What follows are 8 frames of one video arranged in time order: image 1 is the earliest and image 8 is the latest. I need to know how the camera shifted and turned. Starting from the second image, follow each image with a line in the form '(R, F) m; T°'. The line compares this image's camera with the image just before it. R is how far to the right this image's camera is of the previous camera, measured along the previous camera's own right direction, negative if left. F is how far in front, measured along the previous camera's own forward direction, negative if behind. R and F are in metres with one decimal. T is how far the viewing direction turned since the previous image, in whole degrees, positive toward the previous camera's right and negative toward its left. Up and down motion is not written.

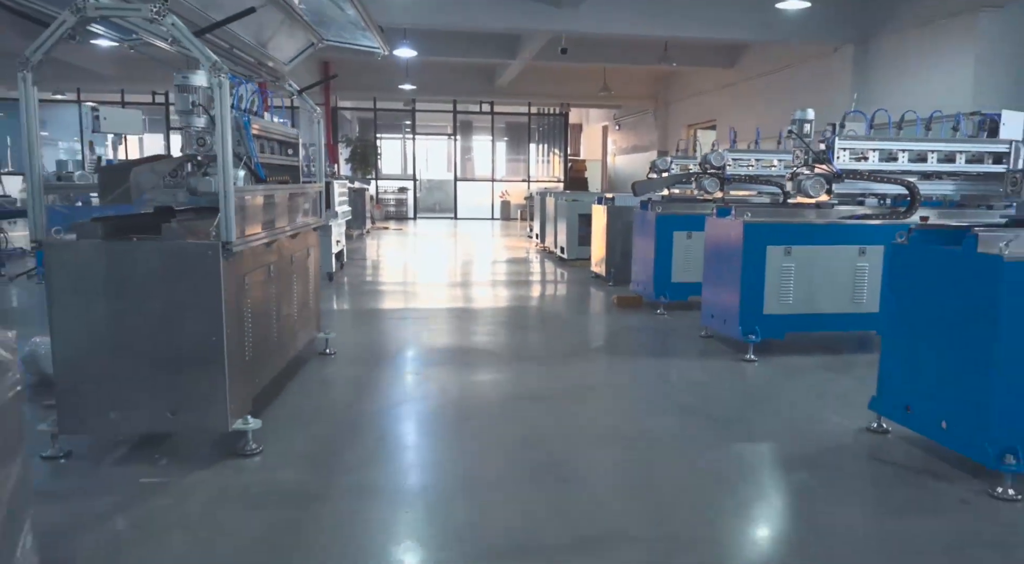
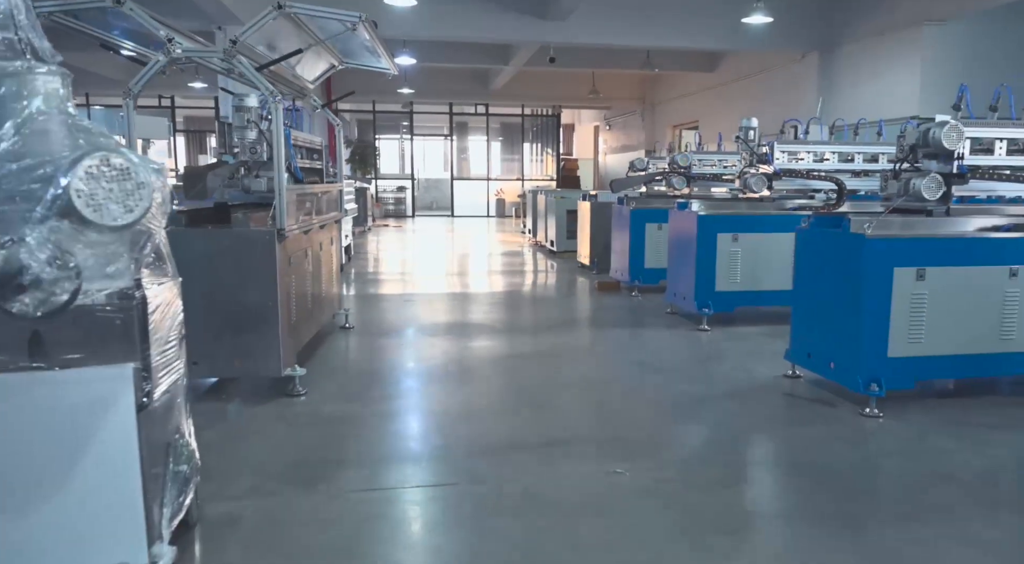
(0.0, -0.8) m; 0°
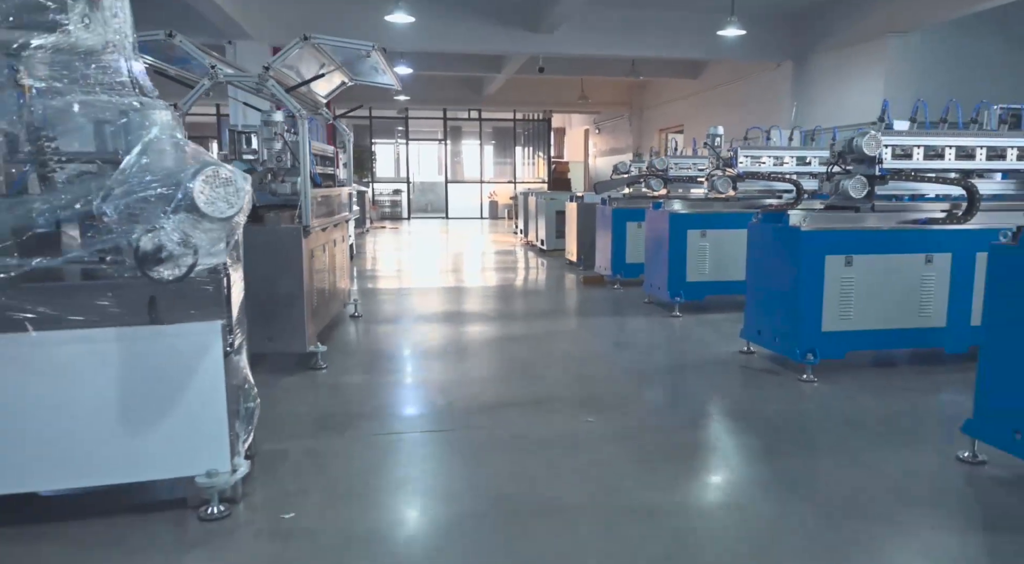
(0.0, -0.6) m; +1°
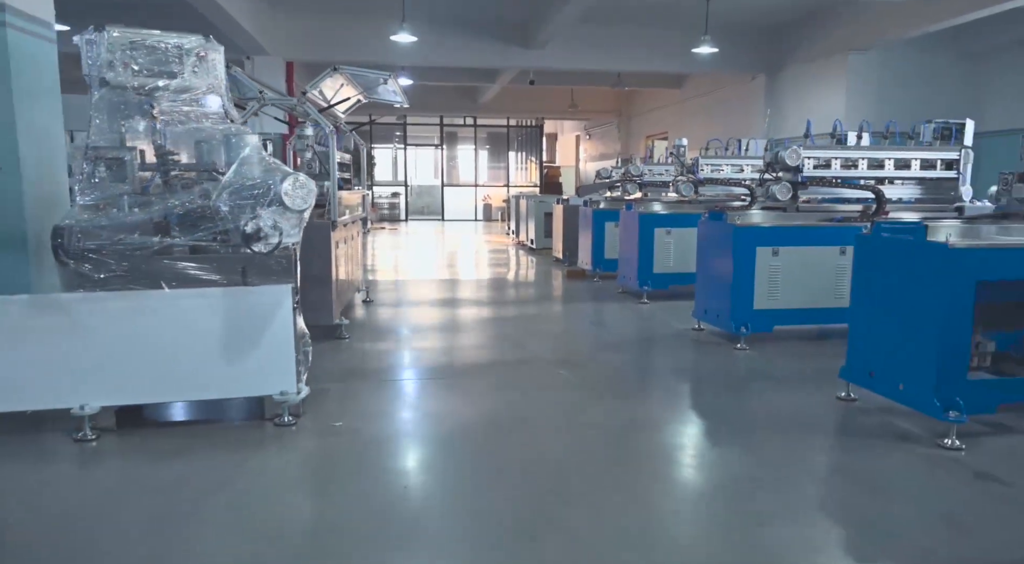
(0.0, -0.8) m; 0°
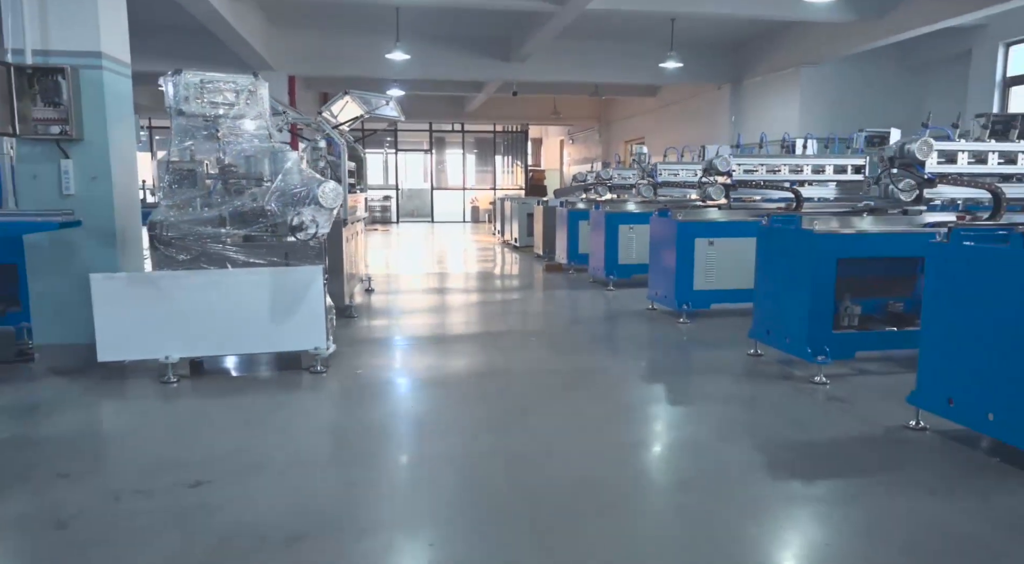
(+0.1, -0.9) m; +1°
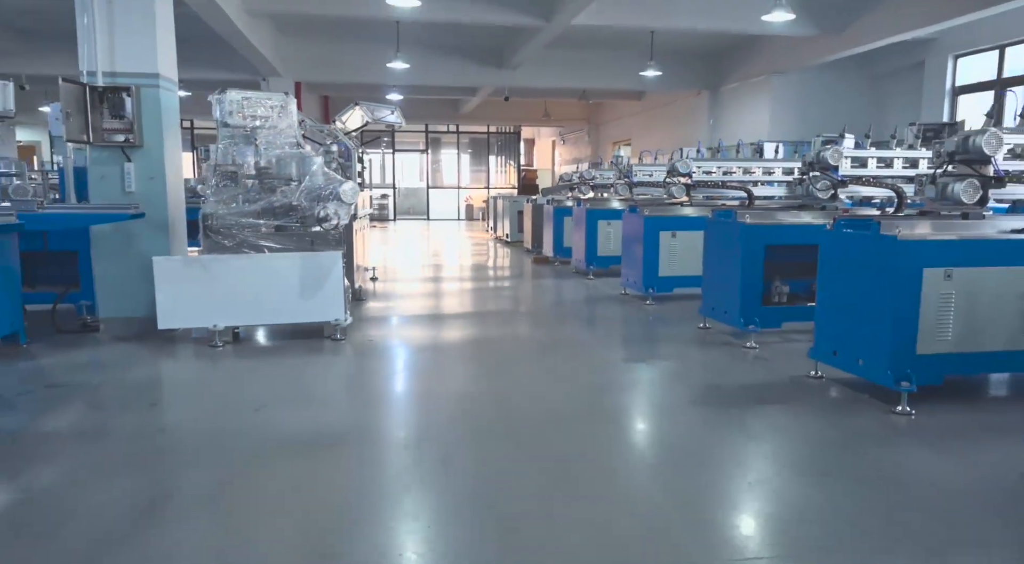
(+0.1, -0.8) m; 0°
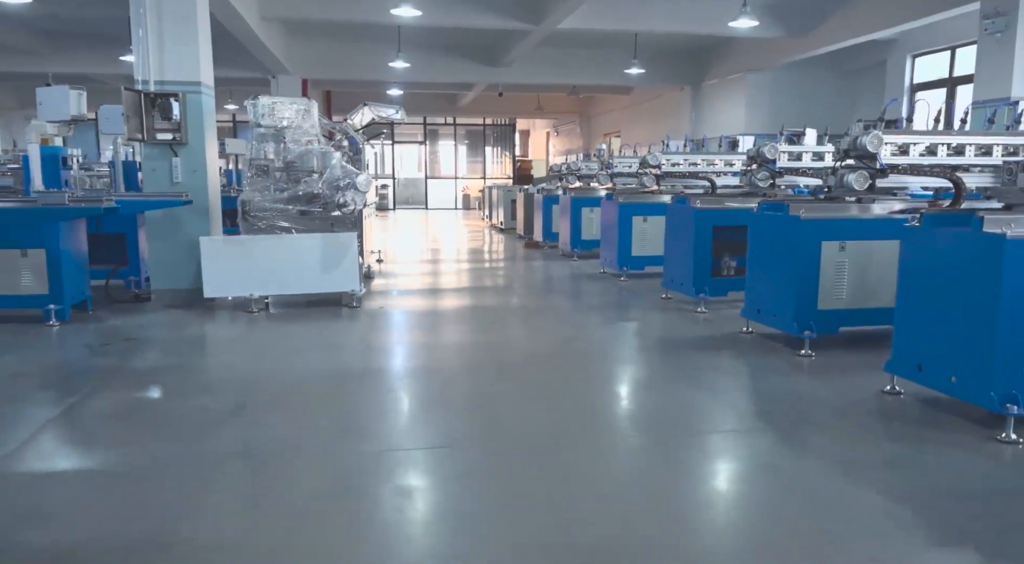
(+0.1, -0.9) m; 0°
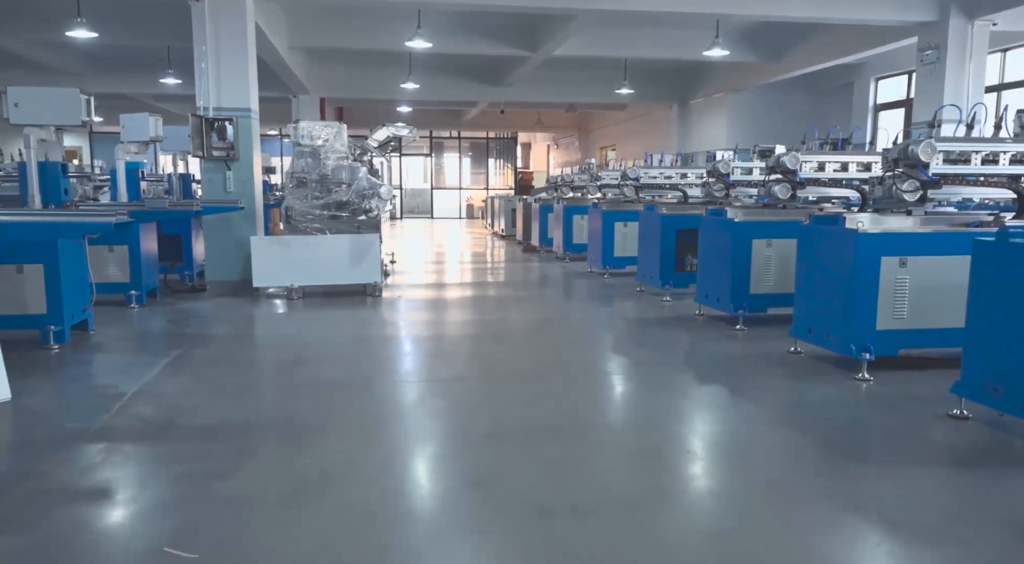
(+0.1, -1.1) m; 0°
